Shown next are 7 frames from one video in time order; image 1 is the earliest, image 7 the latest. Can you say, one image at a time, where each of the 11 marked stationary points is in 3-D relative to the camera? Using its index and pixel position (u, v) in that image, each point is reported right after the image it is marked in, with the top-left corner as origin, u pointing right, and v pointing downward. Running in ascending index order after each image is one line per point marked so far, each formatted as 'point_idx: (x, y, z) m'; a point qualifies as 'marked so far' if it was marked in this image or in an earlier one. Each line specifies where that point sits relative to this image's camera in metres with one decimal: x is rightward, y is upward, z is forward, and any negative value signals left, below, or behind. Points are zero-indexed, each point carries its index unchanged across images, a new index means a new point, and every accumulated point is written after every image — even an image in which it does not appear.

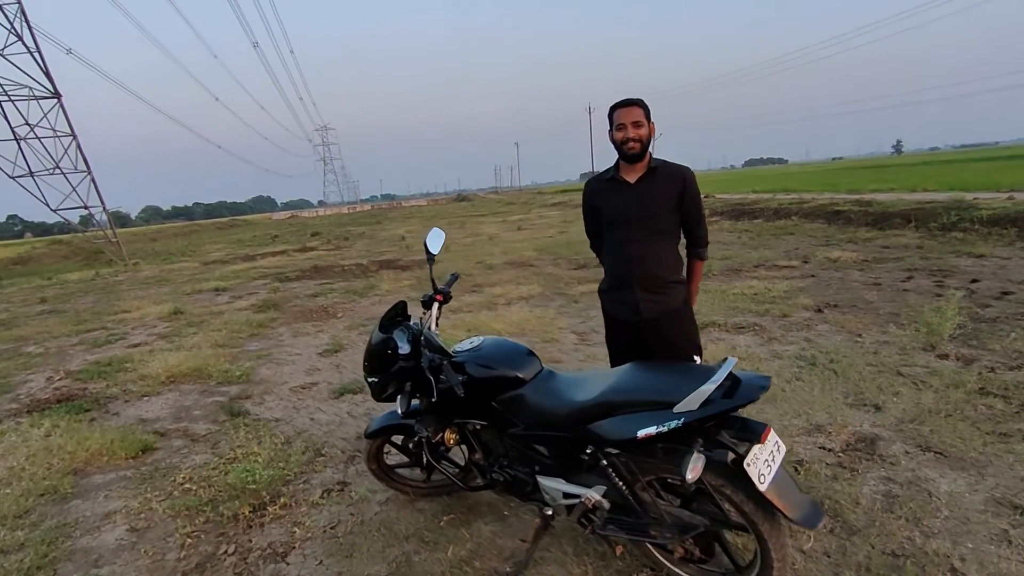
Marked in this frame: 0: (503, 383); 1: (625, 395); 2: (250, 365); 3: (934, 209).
0: (0.0, -0.4, +2.5) m
1: (+0.4, -0.4, +2.2) m
2: (-2.7, -0.8, +6.5) m
3: (+8.6, +1.6, +13.0) m
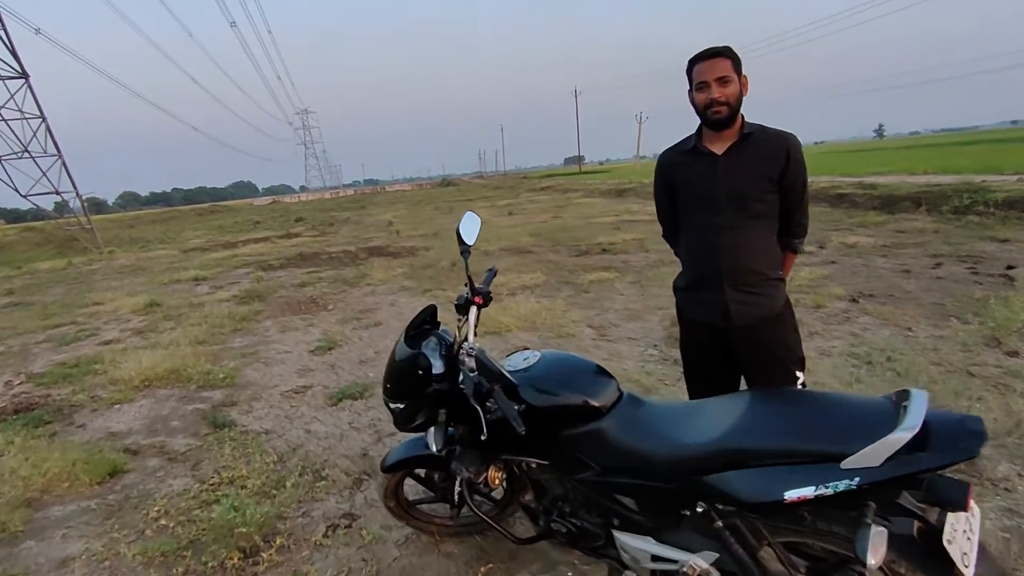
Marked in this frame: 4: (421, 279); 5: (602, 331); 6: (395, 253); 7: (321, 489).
0: (+0.2, -0.4, +1.9) m
1: (+0.6, -0.4, +1.6) m
2: (-2.5, -0.7, +5.8) m
3: (+8.5, +1.9, +12.5) m
4: (-1.4, +0.1, +9.9) m
5: (+0.9, -0.4, +6.0) m
6: (-2.4, +0.7, +13.0) m
7: (-1.0, -1.1, +3.4) m
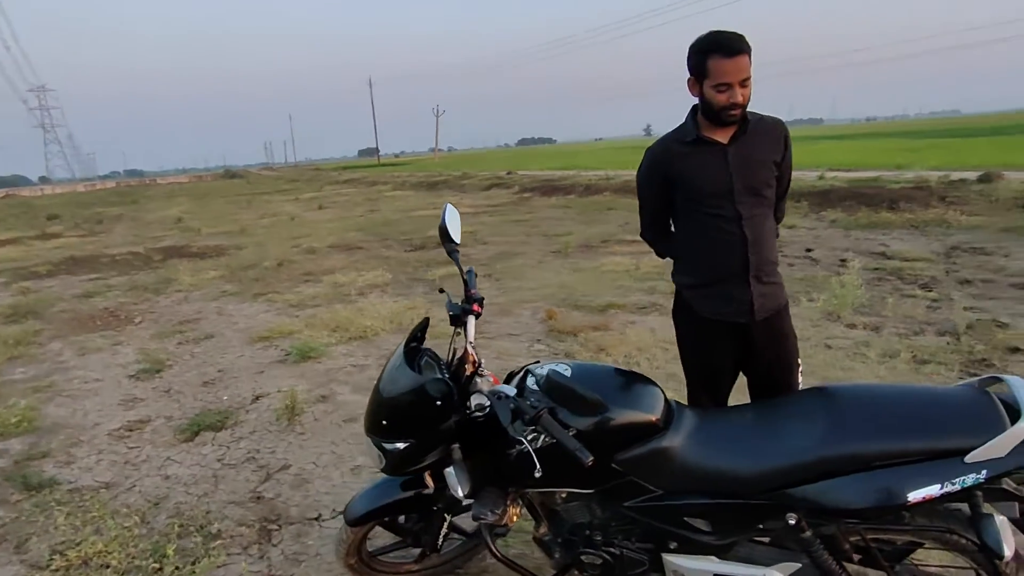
0: (+0.3, -0.4, +1.7) m
1: (+0.8, -0.4, +1.5) m
2: (-3.5, -0.8, +4.6) m
3: (+4.9, +2.3, +14.3) m
4: (-3.7, +0.1, +8.7) m
5: (-0.3, -0.3, +5.8) m
6: (-5.6, +0.6, +11.4) m
7: (-1.3, -1.1, +2.7) m
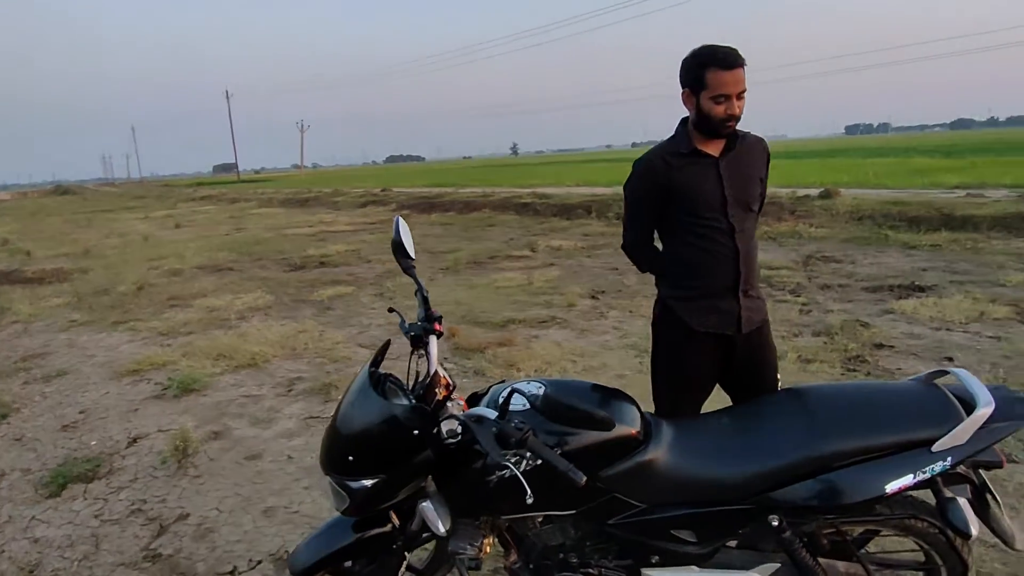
0: (+0.3, -0.4, +1.6) m
1: (+0.8, -0.4, +1.6) m
2: (-4.0, -1.1, +3.7) m
3: (+2.1, +2.0, +15.0) m
4: (-5.1, -0.3, +7.8) m
5: (-1.2, -0.5, +5.5) m
6: (-7.5, +0.1, +10.0) m
7: (-1.5, -1.2, +2.3) m
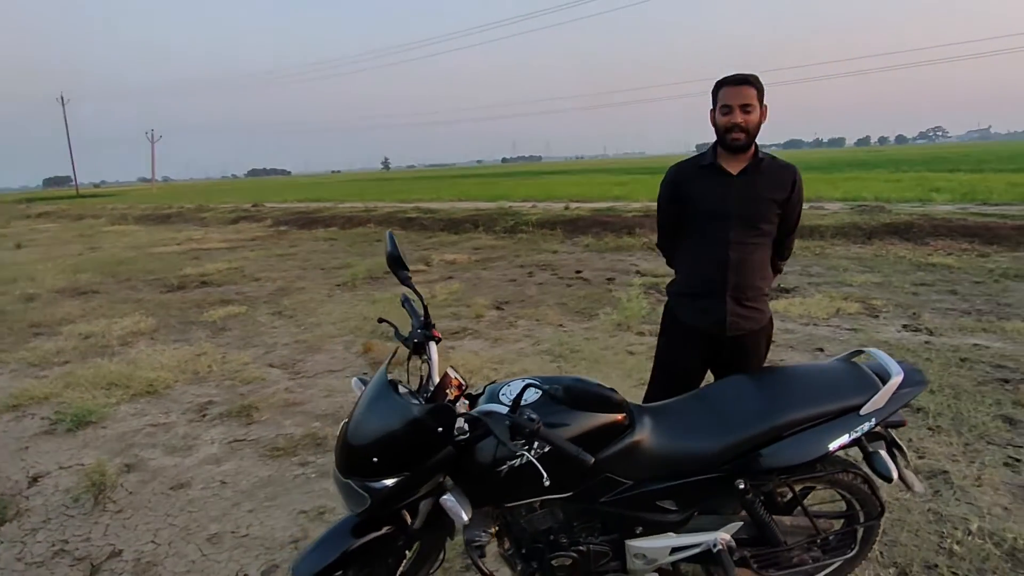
0: (+0.3, -0.4, +1.8) m
1: (+0.8, -0.4, +1.9) m
2: (-4.3, -1.2, +3.0) m
3: (-0.6, +1.7, +15.3) m
4: (-6.1, -0.6, +6.8) m
5: (-1.9, -0.7, +5.4) m
6: (-9.0, -0.3, +8.6) m
7: (-1.5, -1.3, +2.2) m
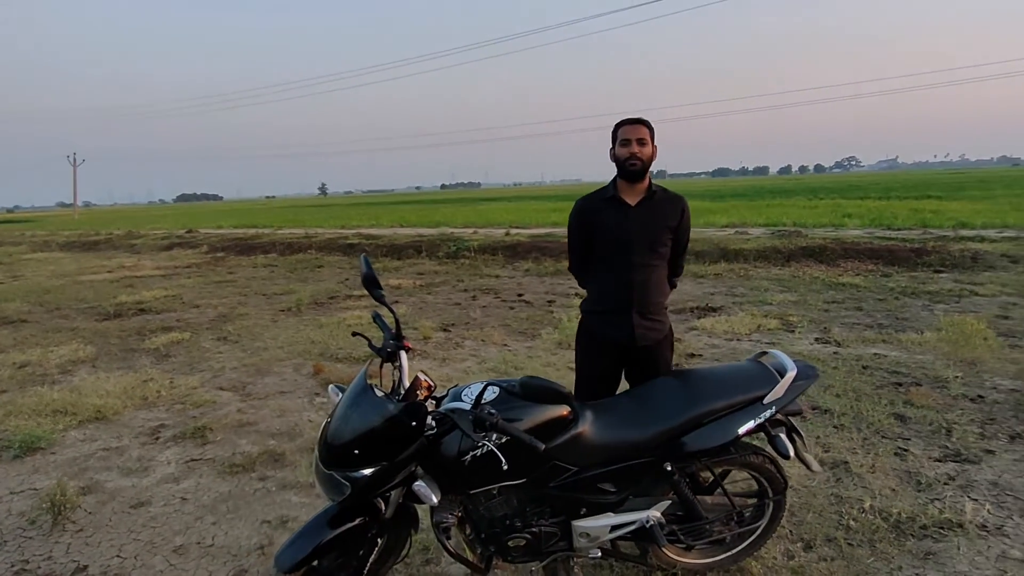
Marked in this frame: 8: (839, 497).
0: (+0.1, -0.5, +2.1) m
1: (+0.7, -0.4, +2.2) m
2: (-4.5, -1.4, +2.9) m
3: (-2.0, +1.1, +15.6) m
4: (-6.7, -0.9, +6.5) m
5: (-2.3, -0.9, +5.5) m
6: (-9.7, -0.7, +8.0) m
7: (-1.7, -1.4, +2.3) m
8: (+1.7, -1.1, +3.2) m
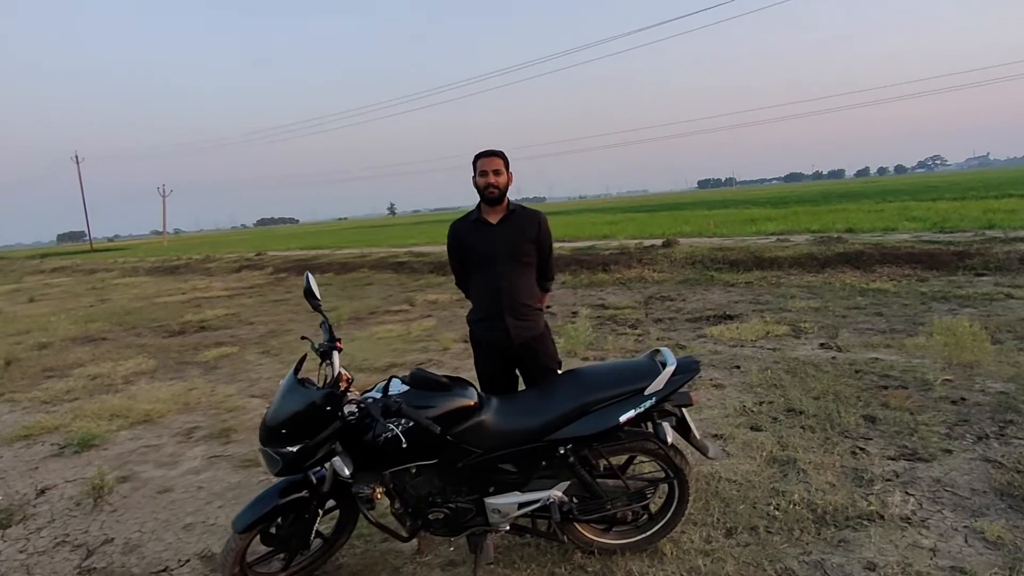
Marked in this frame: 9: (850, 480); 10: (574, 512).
0: (-0.2, -0.5, +2.5) m
1: (+0.3, -0.4, +2.6) m
2: (-4.7, -1.5, +3.7) m
3: (-0.9, +0.7, +16.1) m
4: (-6.6, -1.2, +7.5) m
5: (-2.3, -1.0, +6.1) m
6: (-9.4, -1.1, +9.3) m
7: (-2.0, -1.5, +2.8) m
8: (+1.4, -1.1, +3.4) m
9: (+1.8, -1.0, +3.5) m
10: (+0.3, -0.9, +2.7) m
